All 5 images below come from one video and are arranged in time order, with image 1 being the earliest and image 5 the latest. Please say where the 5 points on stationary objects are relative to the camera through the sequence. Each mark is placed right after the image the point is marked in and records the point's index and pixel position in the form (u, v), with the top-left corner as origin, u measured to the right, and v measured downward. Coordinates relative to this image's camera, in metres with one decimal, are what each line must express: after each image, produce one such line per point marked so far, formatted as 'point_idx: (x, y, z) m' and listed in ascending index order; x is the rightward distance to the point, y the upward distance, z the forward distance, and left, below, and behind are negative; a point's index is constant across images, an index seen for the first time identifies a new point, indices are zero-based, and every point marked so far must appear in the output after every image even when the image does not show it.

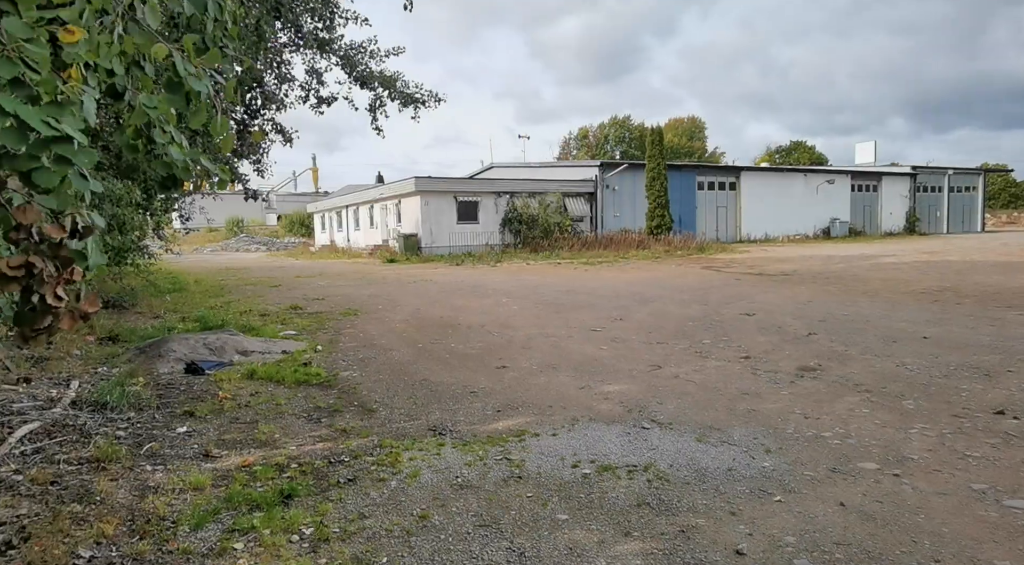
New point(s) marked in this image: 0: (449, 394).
0: (-0.4, -0.8, +5.1) m
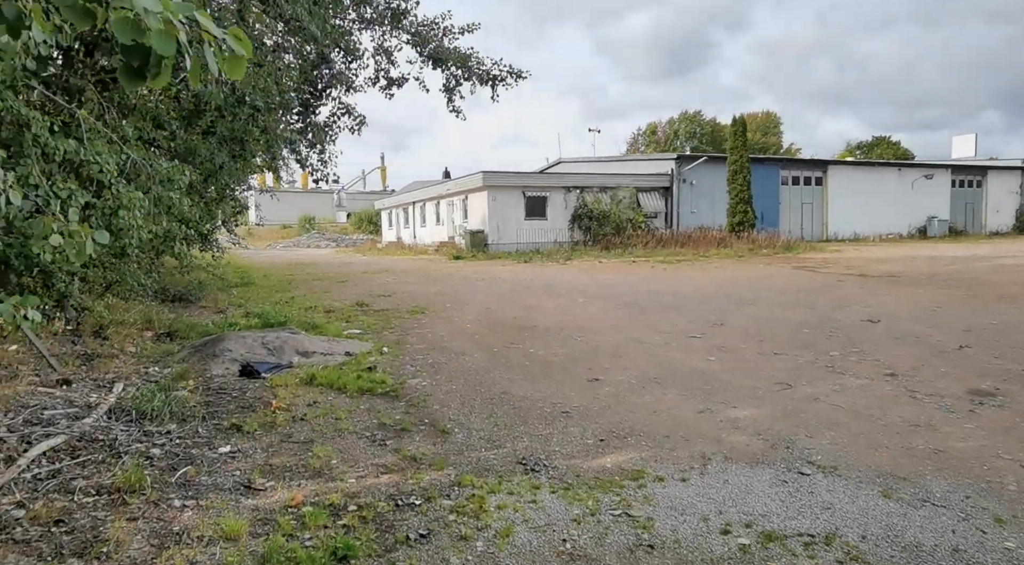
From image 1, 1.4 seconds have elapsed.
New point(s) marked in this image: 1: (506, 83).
0: (+0.1, -0.8, +4.3) m
1: (-0.1, +2.3, +8.4) m
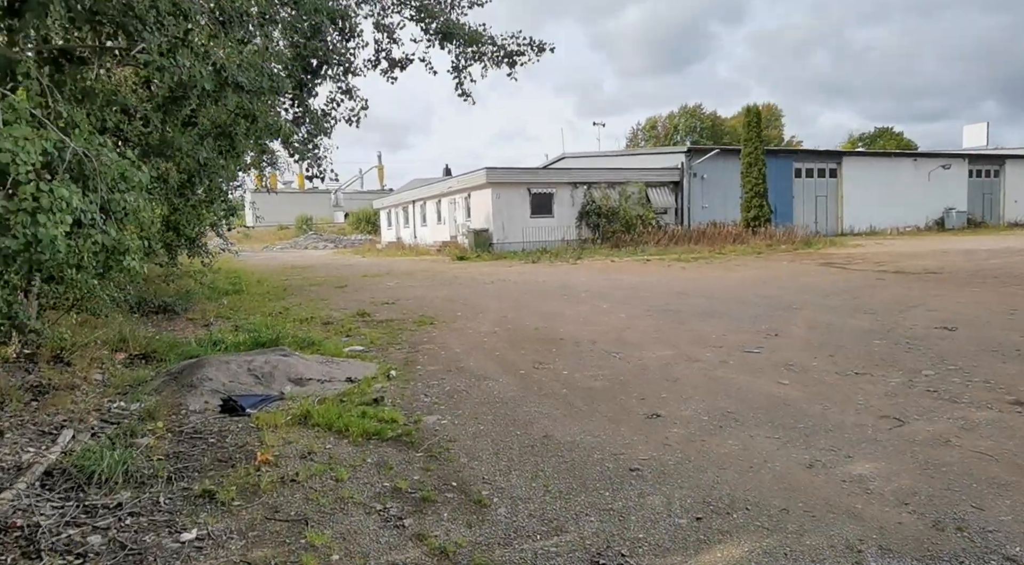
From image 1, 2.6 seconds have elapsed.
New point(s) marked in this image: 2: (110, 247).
0: (+0.4, -0.9, +3.3) m
1: (+0.1, +2.2, +7.5) m
2: (-2.2, +0.2, +4.1) m
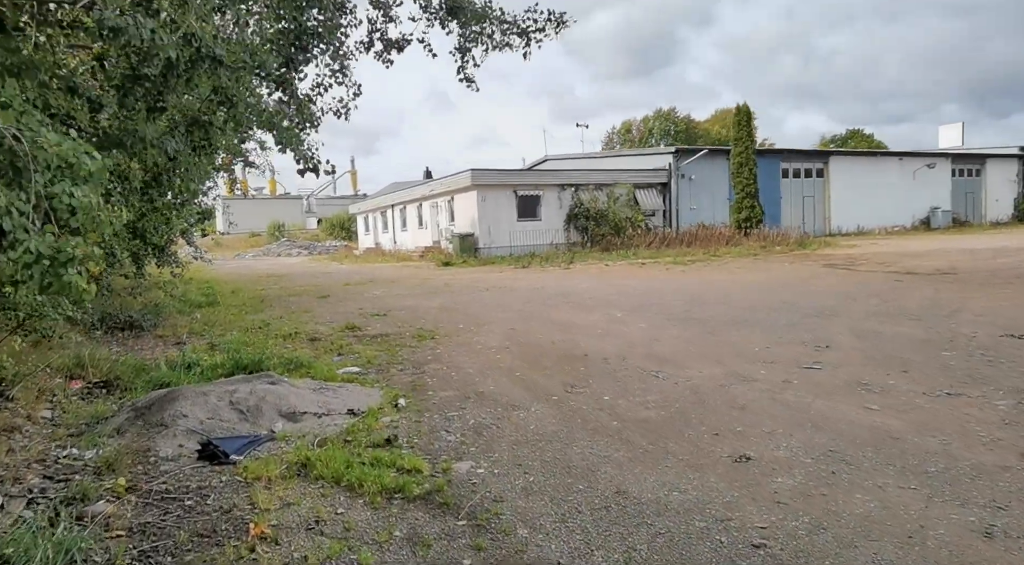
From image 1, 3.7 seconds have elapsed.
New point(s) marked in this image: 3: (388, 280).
0: (+0.7, -0.9, +2.5) m
1: (+0.2, +2.1, +6.6) m
2: (-1.9, +0.1, +3.1) m
3: (-2.6, 0.0, +15.5) m
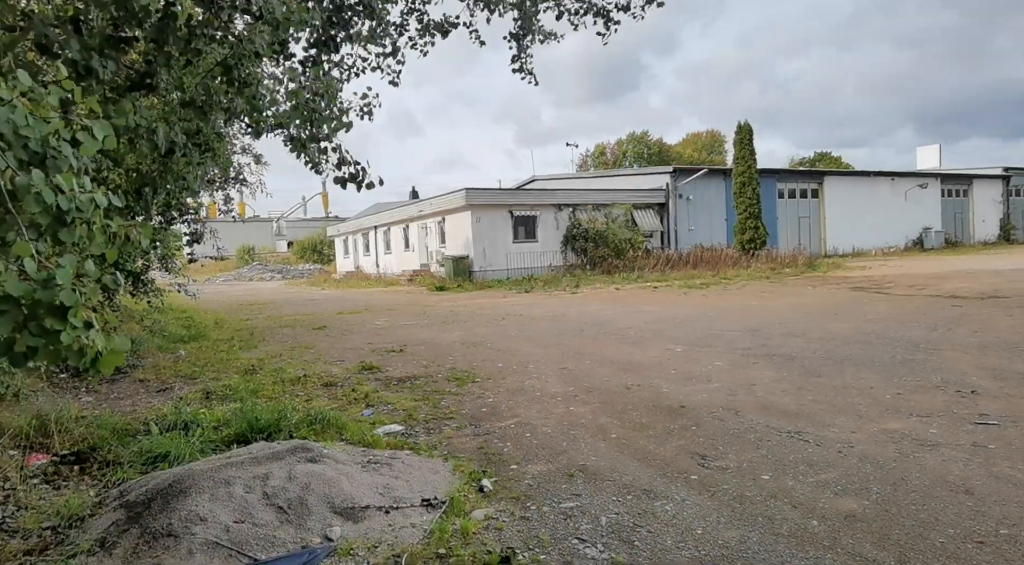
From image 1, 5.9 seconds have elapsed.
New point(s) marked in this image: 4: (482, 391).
0: (+1.4, -1.0, +1.3) m
1: (+0.7, +1.9, +5.5) m
2: (-1.3, 0.0, +1.9) m
3: (-2.5, -0.5, +14.2) m
4: (-0.2, -0.9, +6.0) m
